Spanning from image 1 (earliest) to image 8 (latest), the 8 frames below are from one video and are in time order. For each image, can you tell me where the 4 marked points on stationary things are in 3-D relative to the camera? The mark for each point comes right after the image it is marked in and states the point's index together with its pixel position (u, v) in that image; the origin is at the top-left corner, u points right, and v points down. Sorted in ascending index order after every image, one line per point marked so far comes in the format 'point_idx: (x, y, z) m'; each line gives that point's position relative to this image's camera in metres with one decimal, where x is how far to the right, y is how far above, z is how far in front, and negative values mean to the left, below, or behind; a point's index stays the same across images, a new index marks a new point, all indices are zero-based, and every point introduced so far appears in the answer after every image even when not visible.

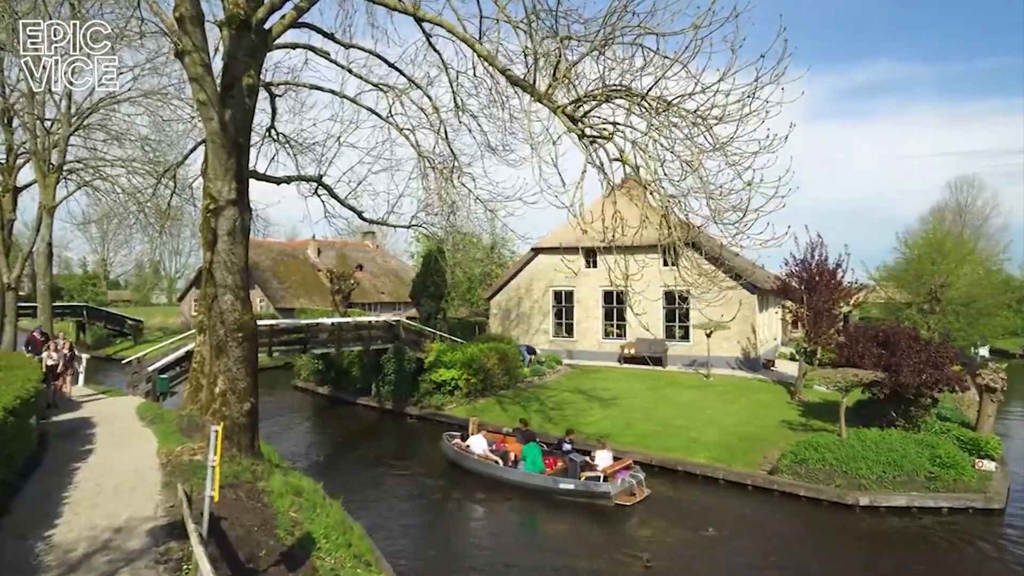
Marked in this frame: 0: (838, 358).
0: (+8.0, -1.7, +18.1) m
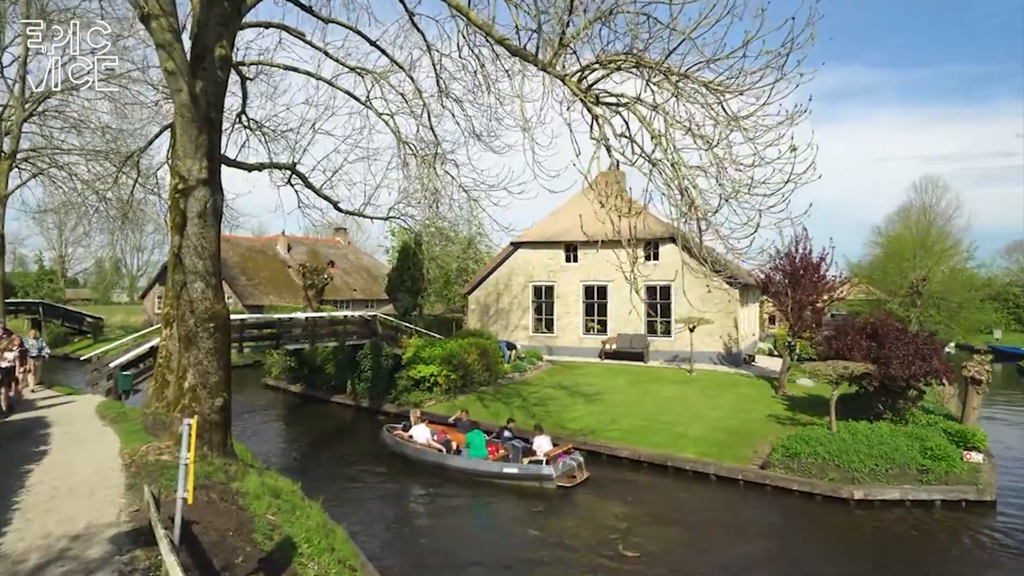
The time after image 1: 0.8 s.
0: (+7.5, -1.5, +17.8) m
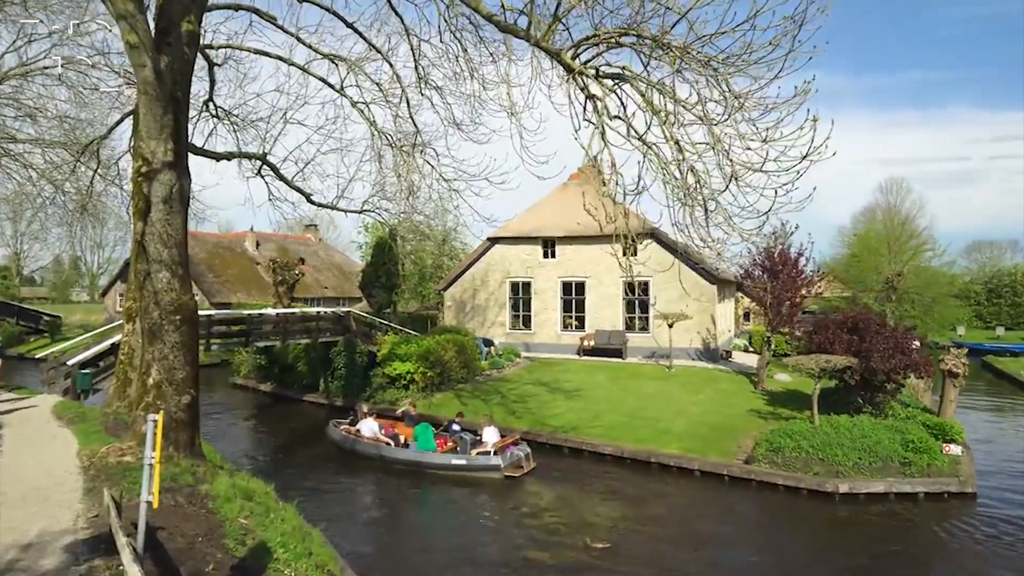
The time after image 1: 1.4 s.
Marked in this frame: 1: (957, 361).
0: (+7.0, -1.4, +17.7) m
1: (+10.4, -1.7, +17.5) m
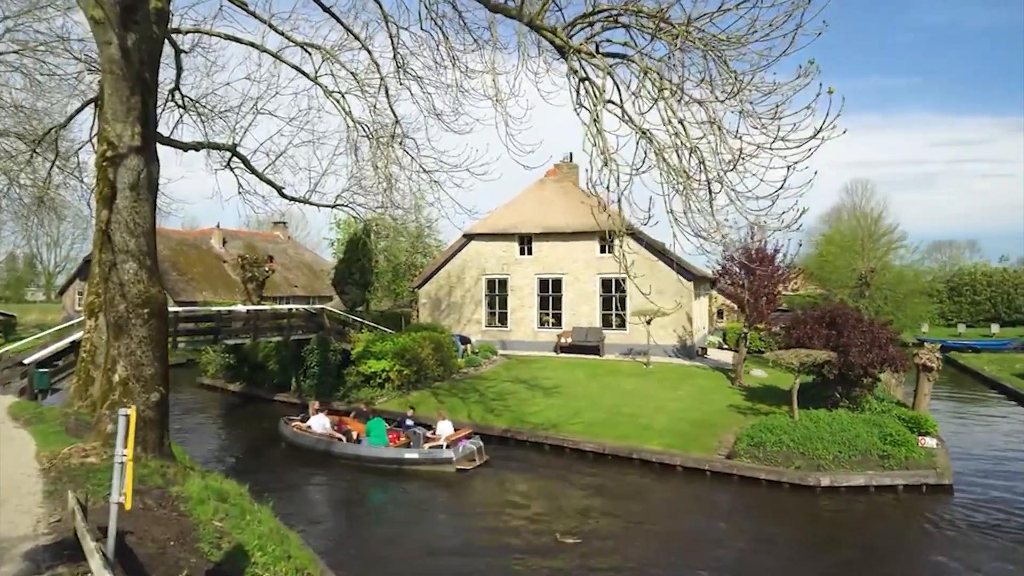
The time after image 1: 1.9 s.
0: (+6.5, -1.3, +17.7) m
1: (+9.9, -1.6, +17.6) m
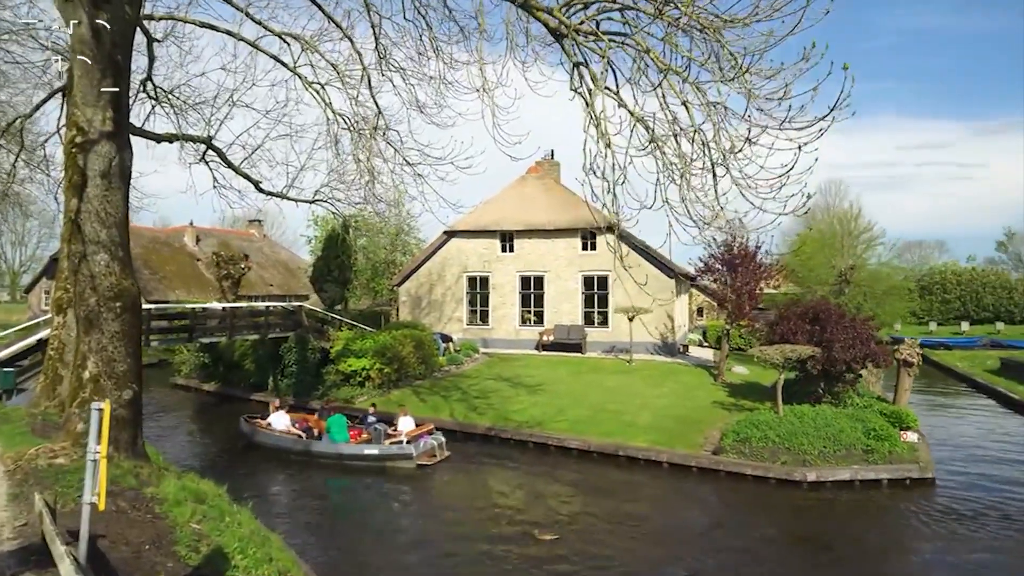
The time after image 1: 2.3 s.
0: (+6.1, -1.2, +17.6) m
1: (+9.5, -1.5, +17.6) m
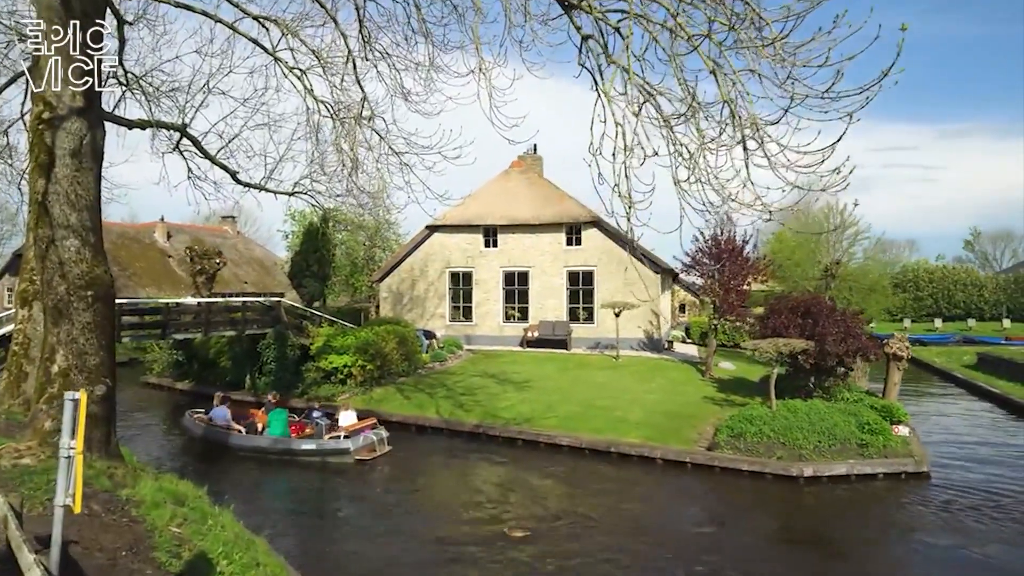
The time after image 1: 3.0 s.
0: (+5.8, -1.0, +17.4) m
1: (+9.1, -1.3, +17.5) m
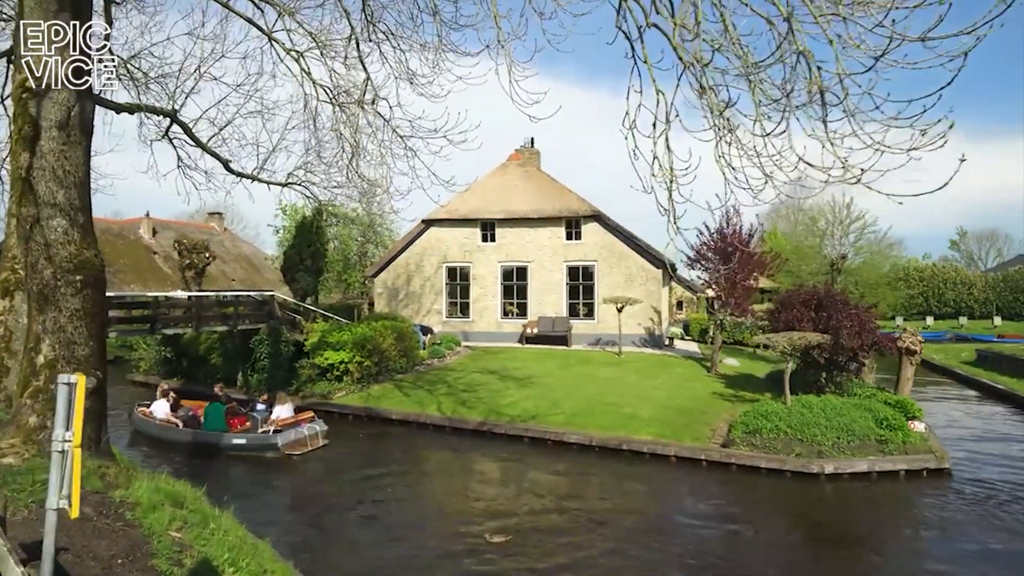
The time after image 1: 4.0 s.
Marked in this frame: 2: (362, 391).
0: (+5.9, -0.9, +16.9) m
1: (+9.2, -1.2, +17.1) m
2: (-3.7, -2.5, +18.1) m
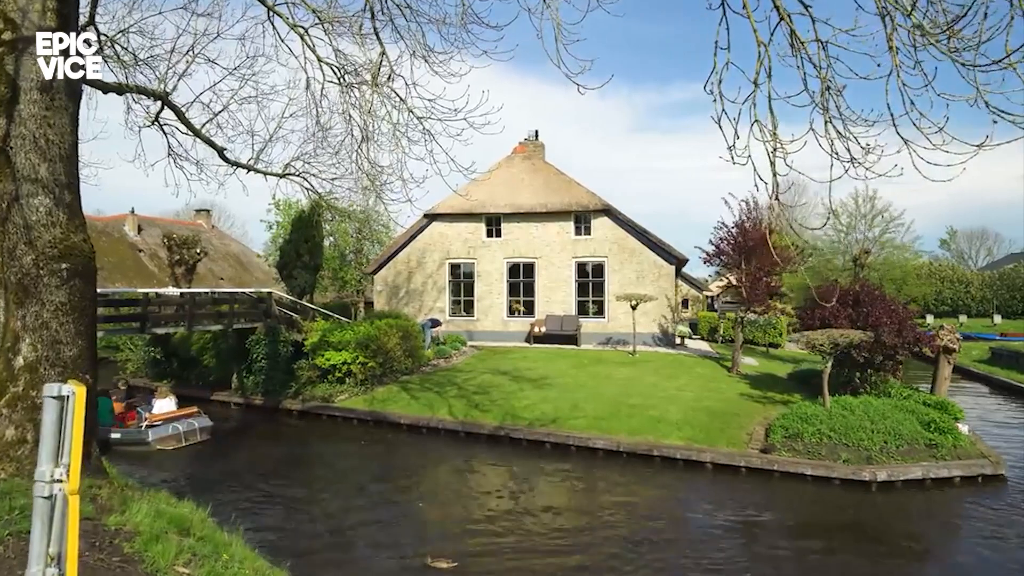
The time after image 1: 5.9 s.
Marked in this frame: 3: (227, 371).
0: (+6.2, -0.8, +16.1) m
1: (+9.5, -1.1, +16.3) m
2: (-3.4, -2.4, +17.1) m
3: (-7.2, -2.2, +18.8) m
